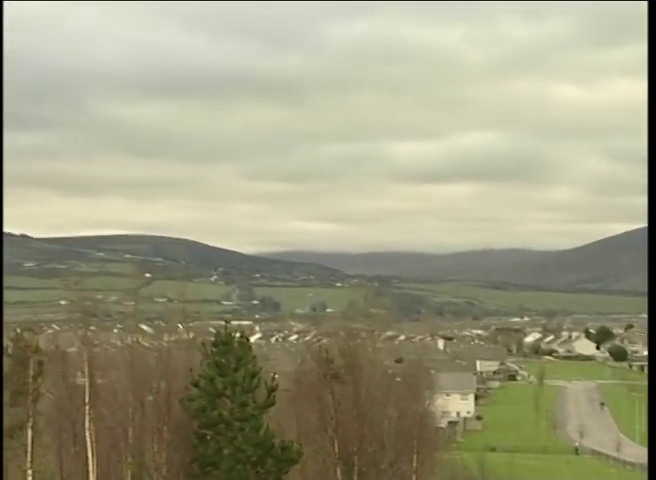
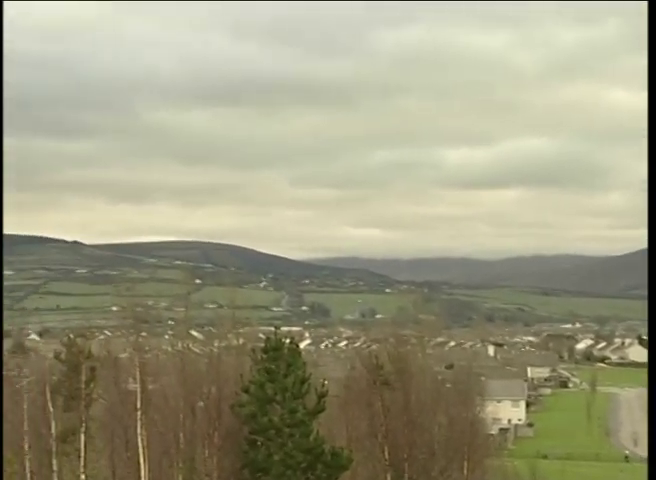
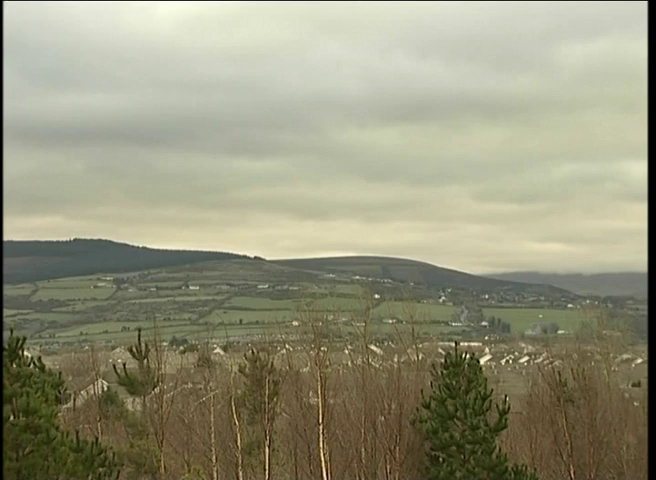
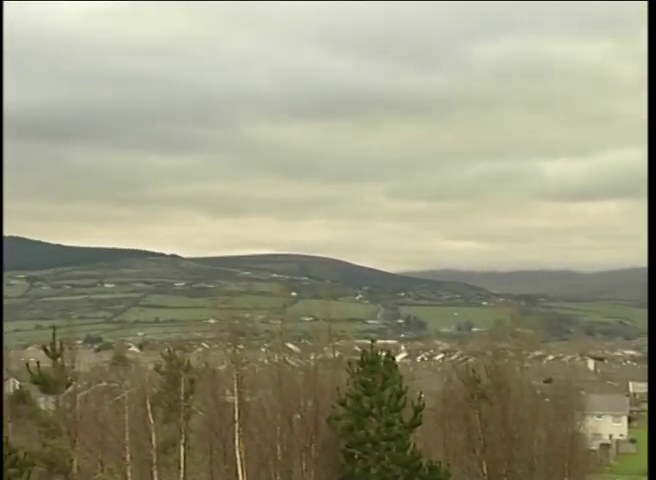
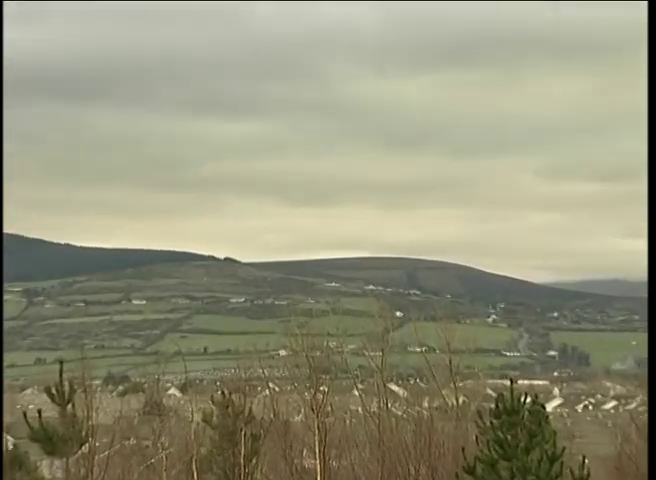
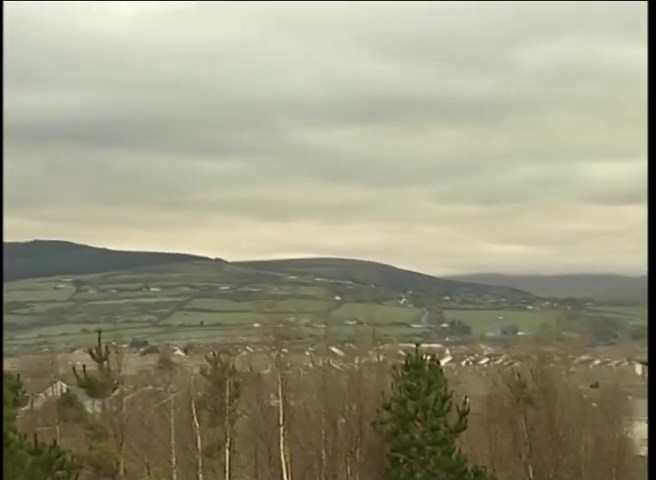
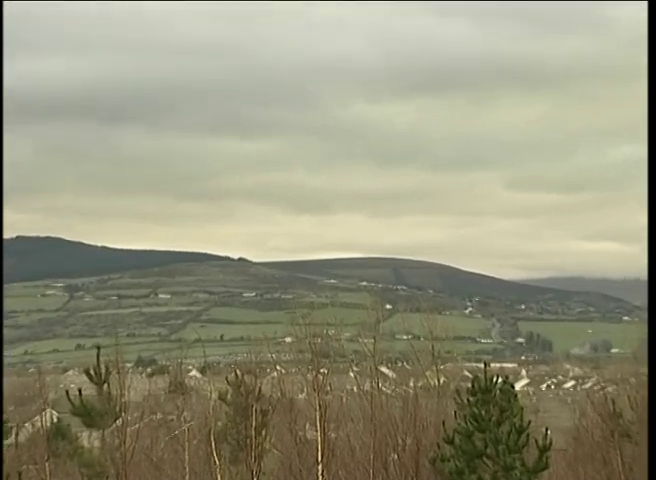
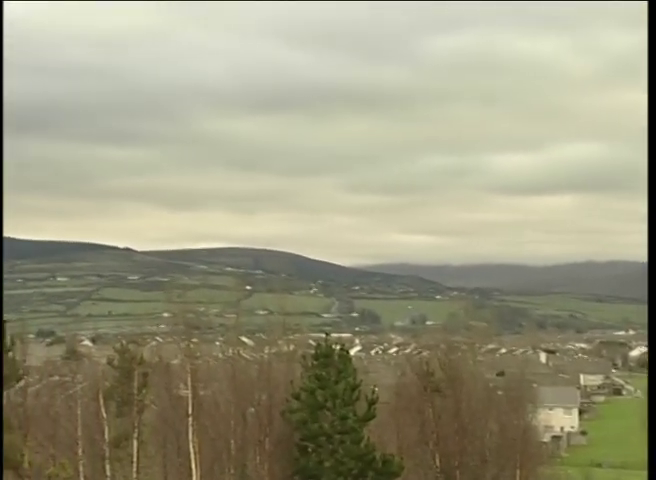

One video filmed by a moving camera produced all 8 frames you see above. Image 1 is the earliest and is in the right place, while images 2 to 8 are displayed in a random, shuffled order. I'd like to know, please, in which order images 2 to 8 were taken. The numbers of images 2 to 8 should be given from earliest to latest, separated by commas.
2, 8, 4, 6, 3, 7, 5
